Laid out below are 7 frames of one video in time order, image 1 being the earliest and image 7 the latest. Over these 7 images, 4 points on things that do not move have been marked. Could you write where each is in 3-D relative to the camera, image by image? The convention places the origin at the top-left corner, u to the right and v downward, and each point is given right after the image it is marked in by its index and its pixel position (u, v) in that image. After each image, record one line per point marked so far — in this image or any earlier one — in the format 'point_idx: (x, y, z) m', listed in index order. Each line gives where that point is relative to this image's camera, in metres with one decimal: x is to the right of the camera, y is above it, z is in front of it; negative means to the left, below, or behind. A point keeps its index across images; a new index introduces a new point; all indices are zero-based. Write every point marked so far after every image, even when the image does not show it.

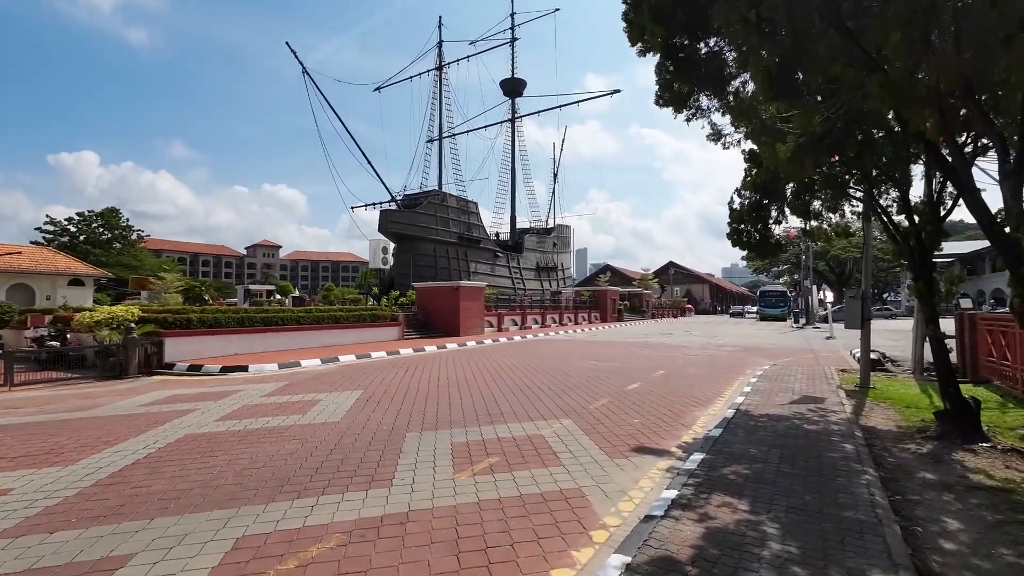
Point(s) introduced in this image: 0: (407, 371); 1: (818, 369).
0: (-2.5, -2.0, +11.8) m
1: (+7.1, -1.9, +11.2) m
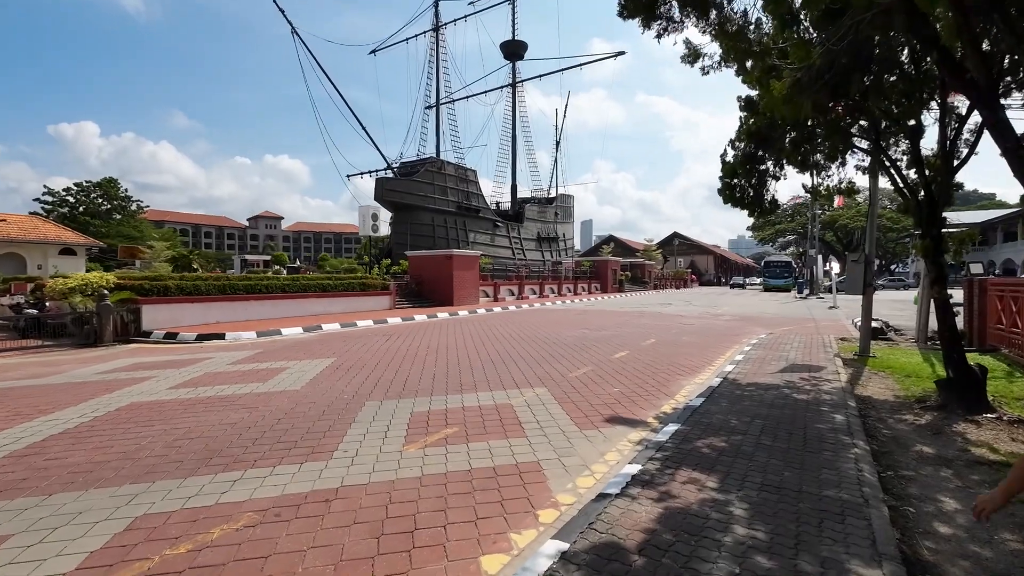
0: (-2.9, -1.2, +11.5) m
1: (+6.7, -1.1, +10.7) m
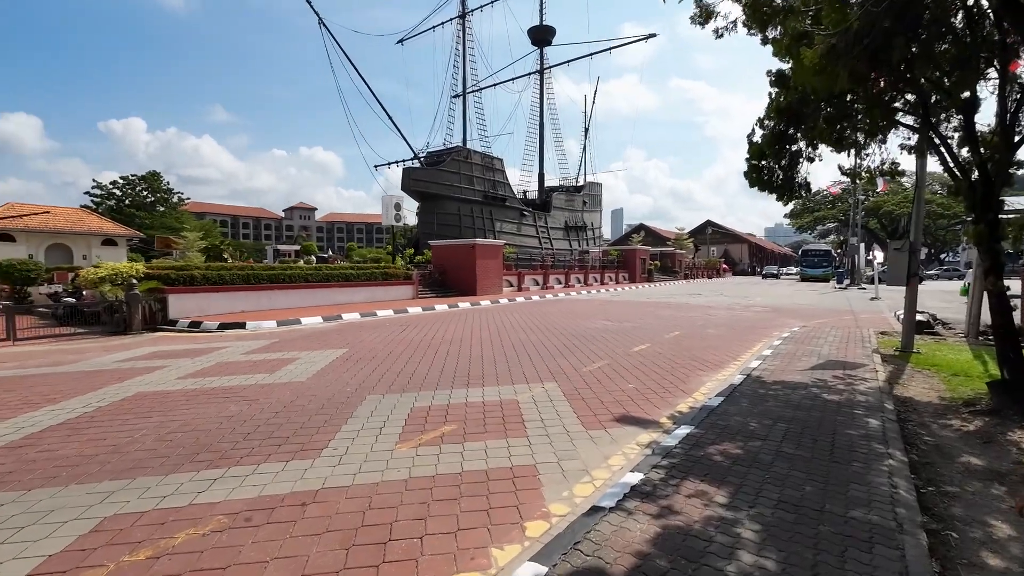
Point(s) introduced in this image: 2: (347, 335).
0: (-2.4, -1.0, +11.4) m
1: (+7.1, -0.9, +10.0) m
2: (-3.5, -1.0, +10.4) m
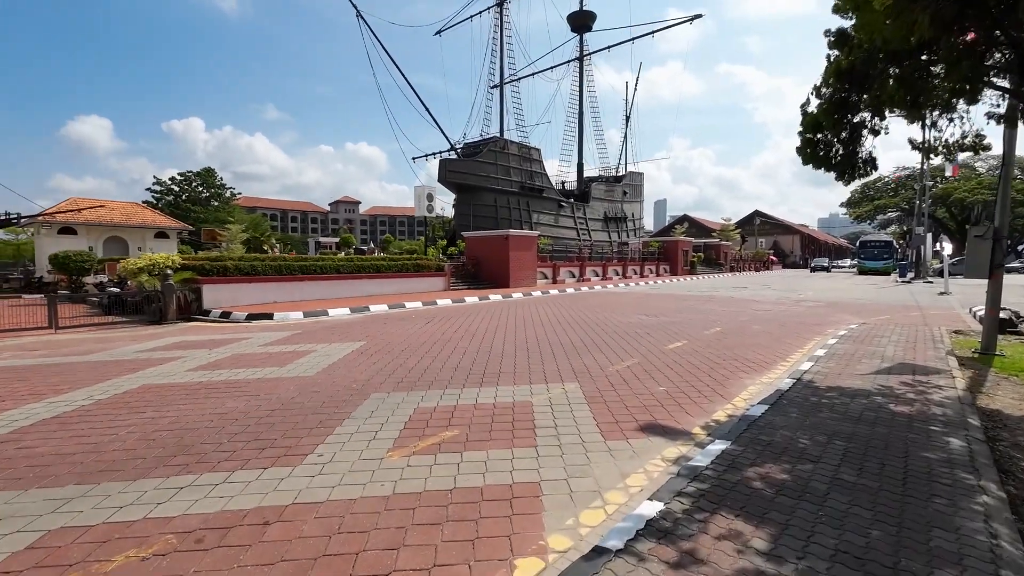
0: (-1.8, -0.8, +11.0) m
1: (+7.6, -0.8, +8.9) m
2: (-3.0, -0.8, +10.2) m
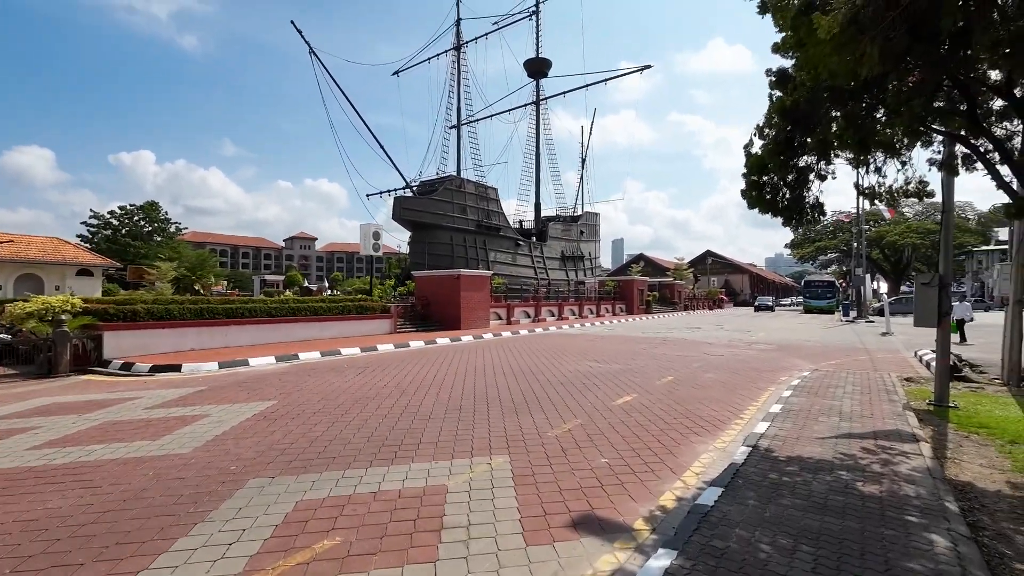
0: (-3.0, -1.7, +10.0) m
1: (+6.5, -1.6, +8.7) m
2: (-4.1, -1.7, +9.1) m
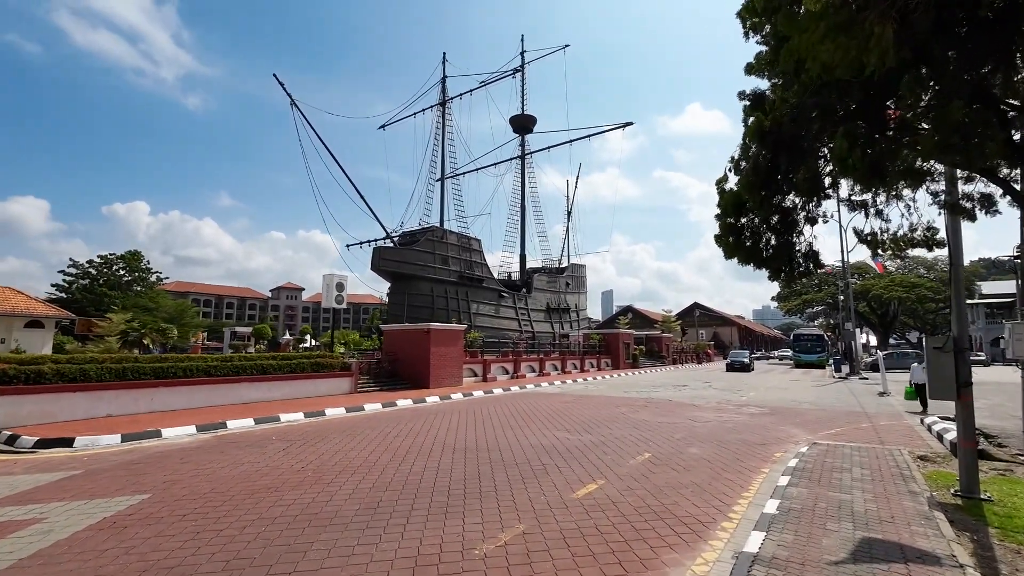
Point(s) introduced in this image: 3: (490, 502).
0: (-3.9, -2.8, +8.6) m
1: (+5.7, -2.6, +7.4) m
2: (-4.9, -2.7, +7.6) m
3: (-0.2, -2.5, +5.6) m
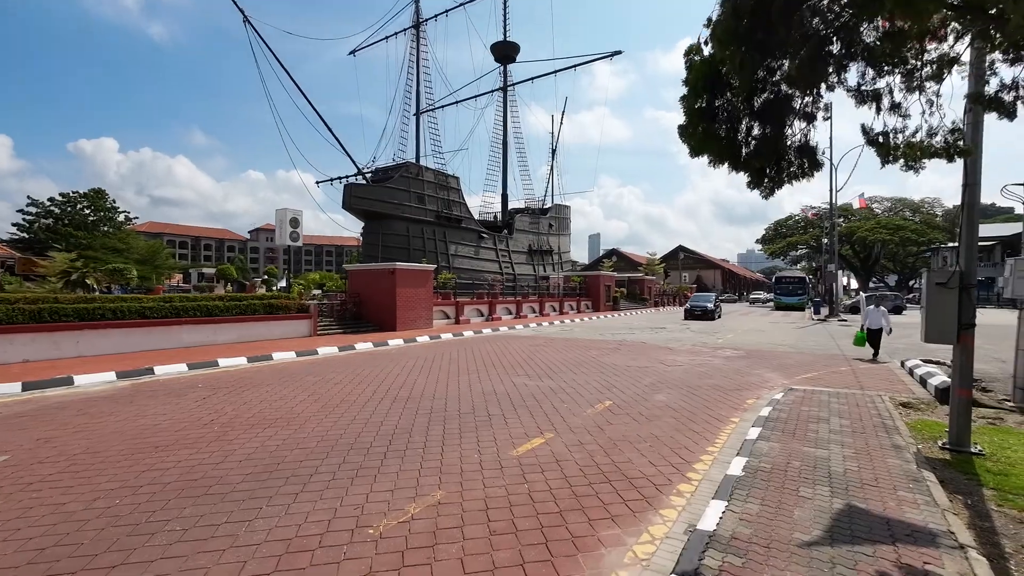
0: (-4.7, -1.7, +7.7) m
1: (+4.9, -1.6, +6.8) m
2: (-5.7, -1.7, +6.7) m
3: (-1.0, -1.7, +4.8) m
